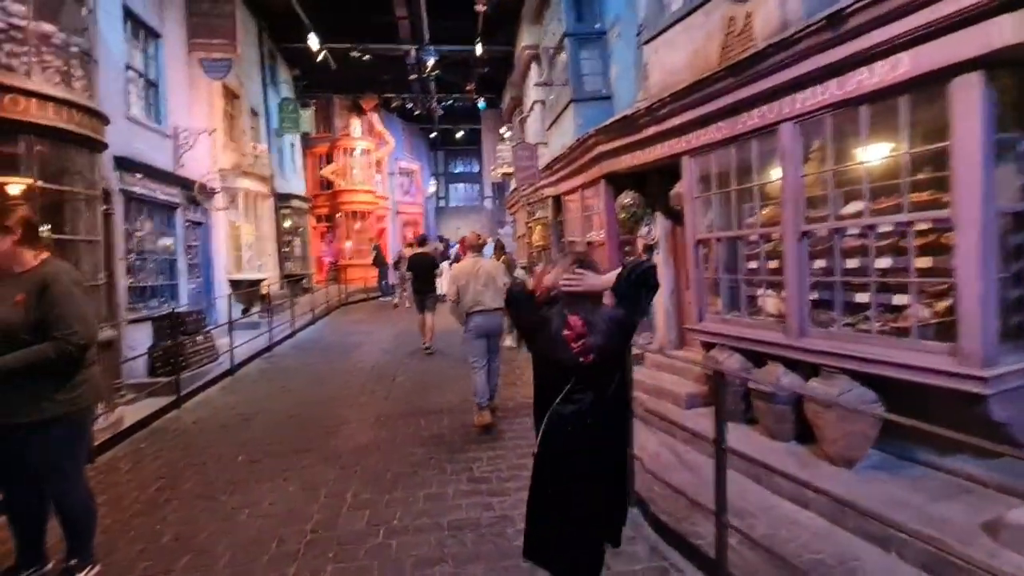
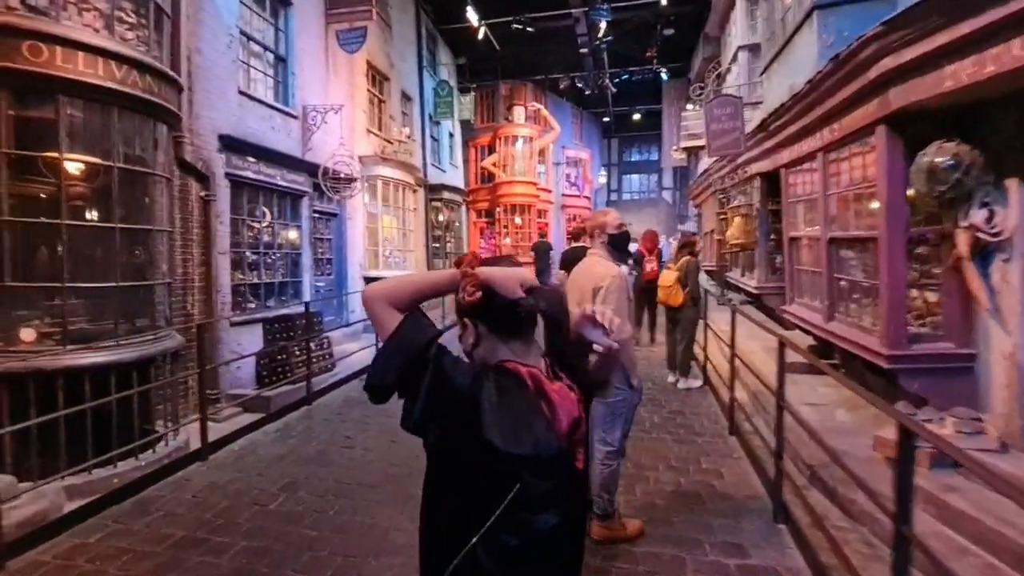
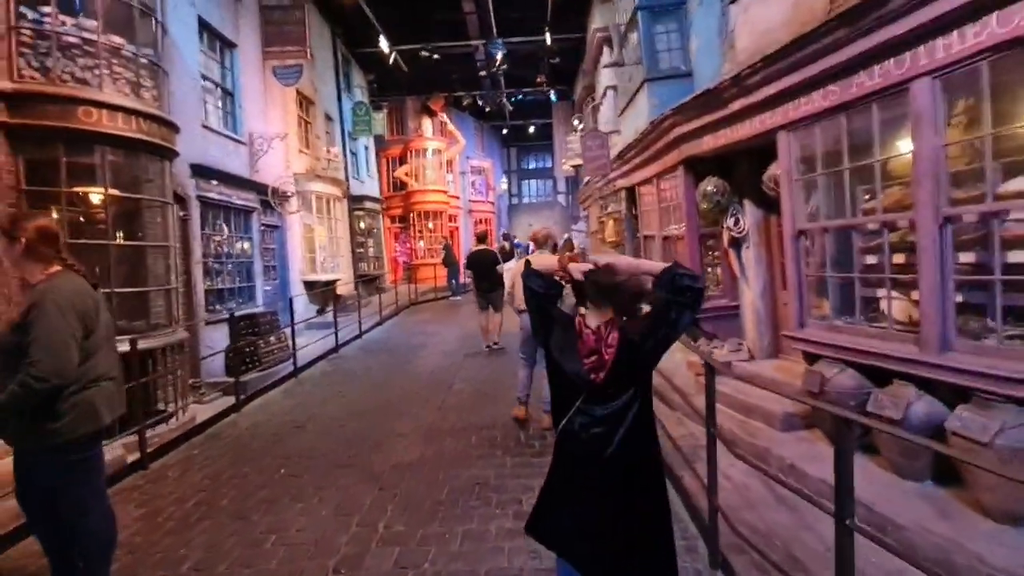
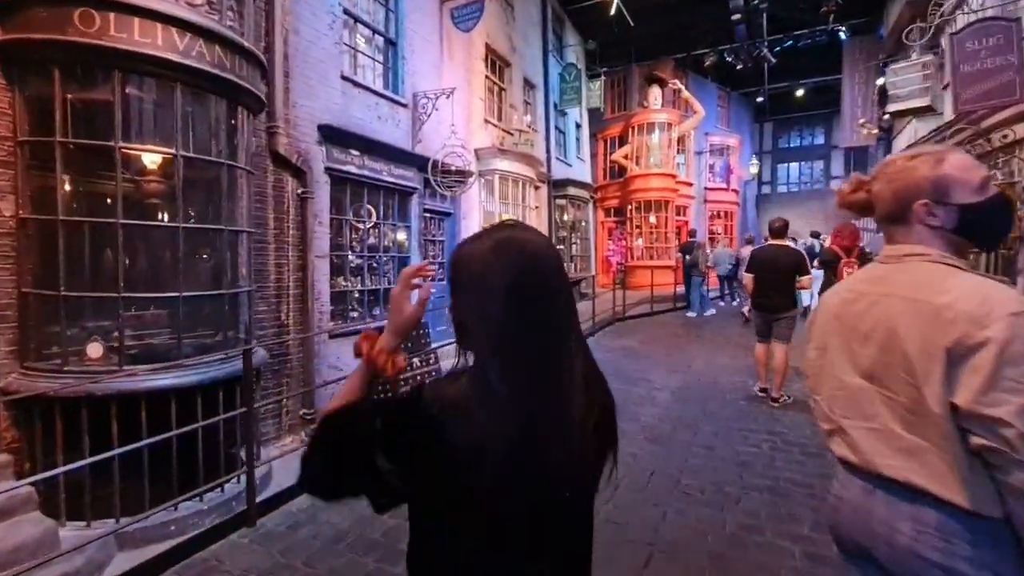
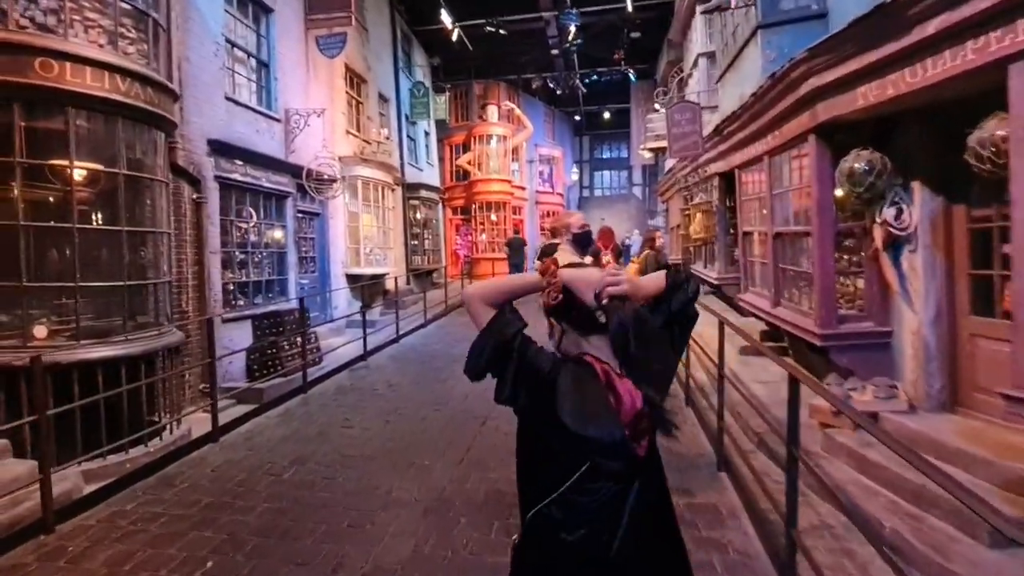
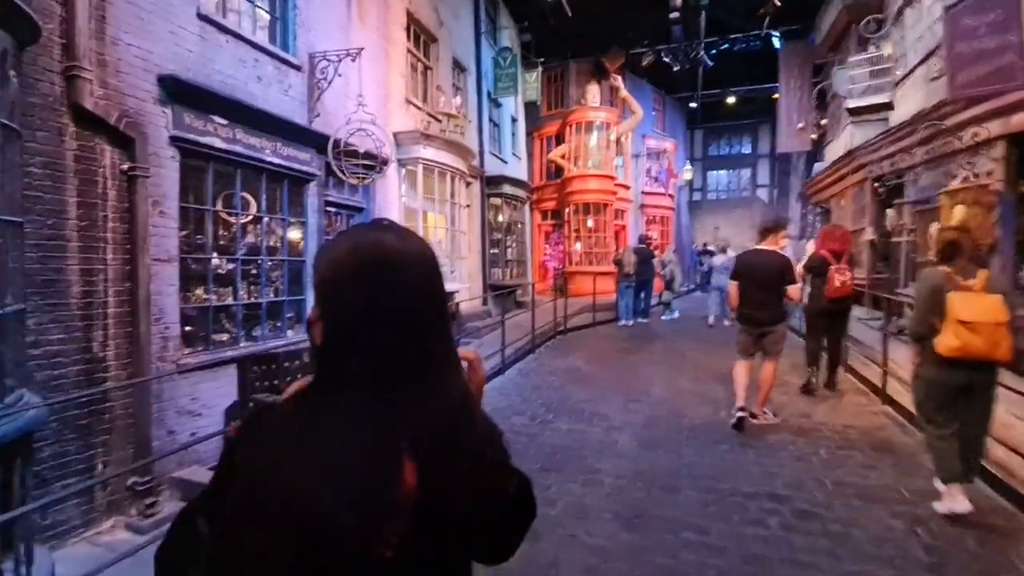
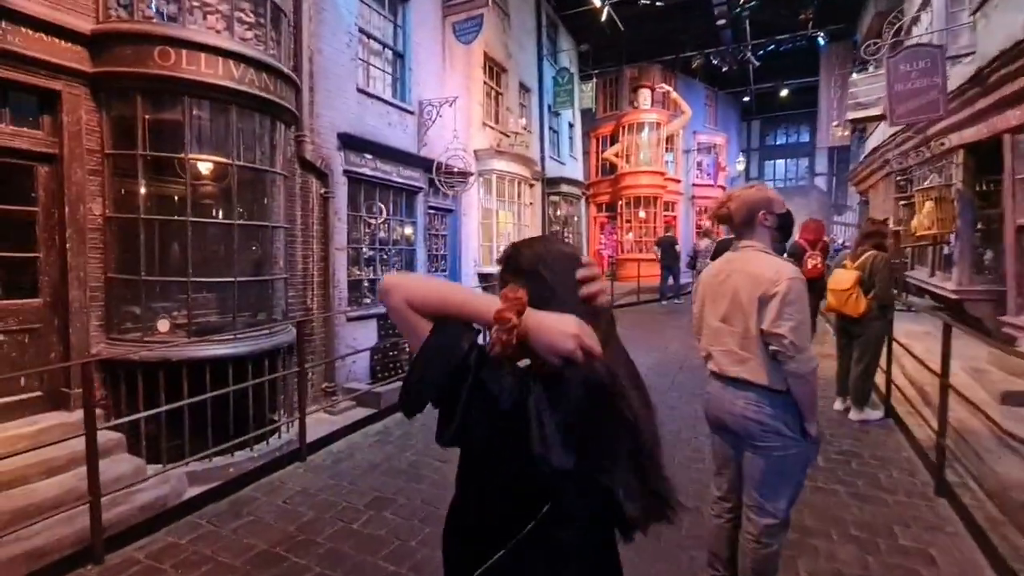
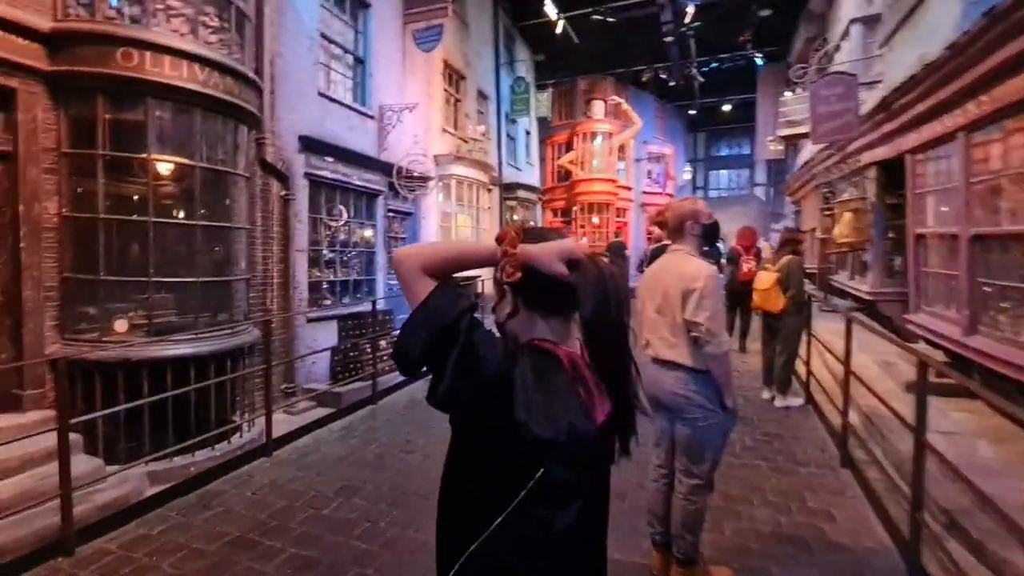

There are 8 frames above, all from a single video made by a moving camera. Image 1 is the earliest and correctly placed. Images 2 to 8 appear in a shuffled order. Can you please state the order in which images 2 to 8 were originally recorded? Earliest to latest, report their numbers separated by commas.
3, 5, 2, 8, 7, 4, 6
